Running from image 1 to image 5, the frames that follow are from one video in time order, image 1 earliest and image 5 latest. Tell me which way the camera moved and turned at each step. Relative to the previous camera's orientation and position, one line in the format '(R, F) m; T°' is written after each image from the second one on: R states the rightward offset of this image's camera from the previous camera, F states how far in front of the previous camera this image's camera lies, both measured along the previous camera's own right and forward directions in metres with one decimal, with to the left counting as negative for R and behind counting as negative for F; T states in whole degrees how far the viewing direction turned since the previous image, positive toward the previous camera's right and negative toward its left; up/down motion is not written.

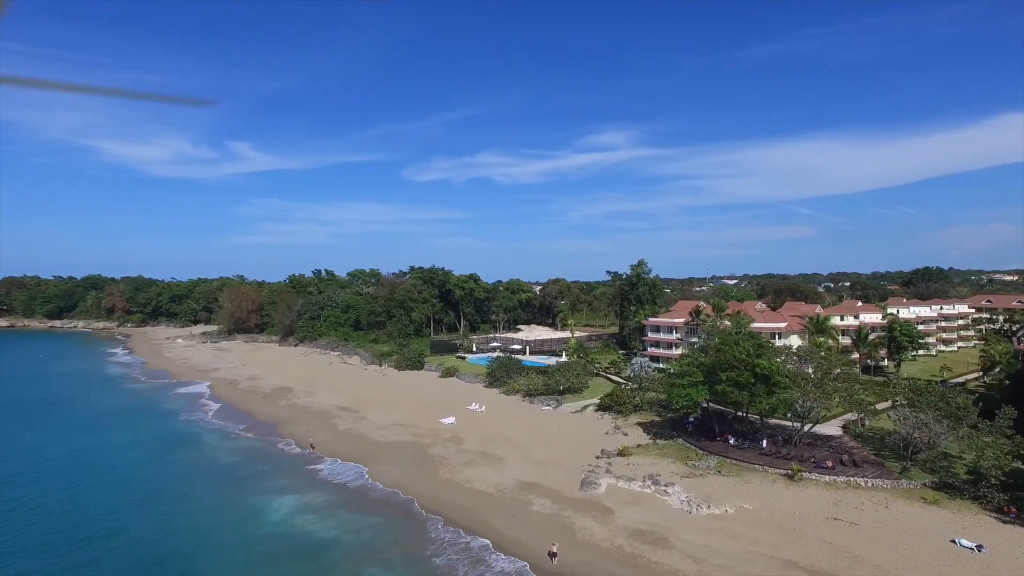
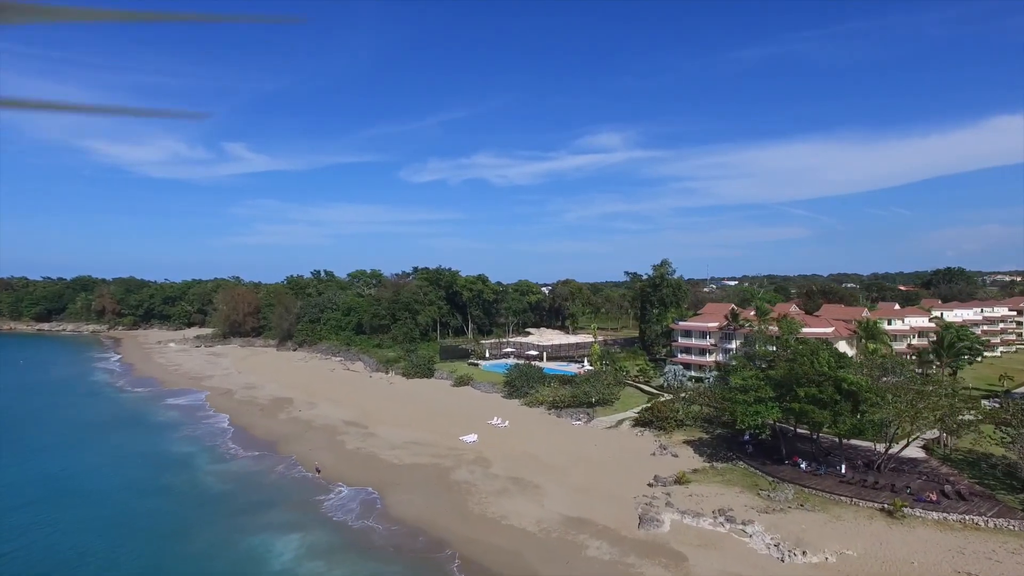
(-2.1, +4.2) m; 0°
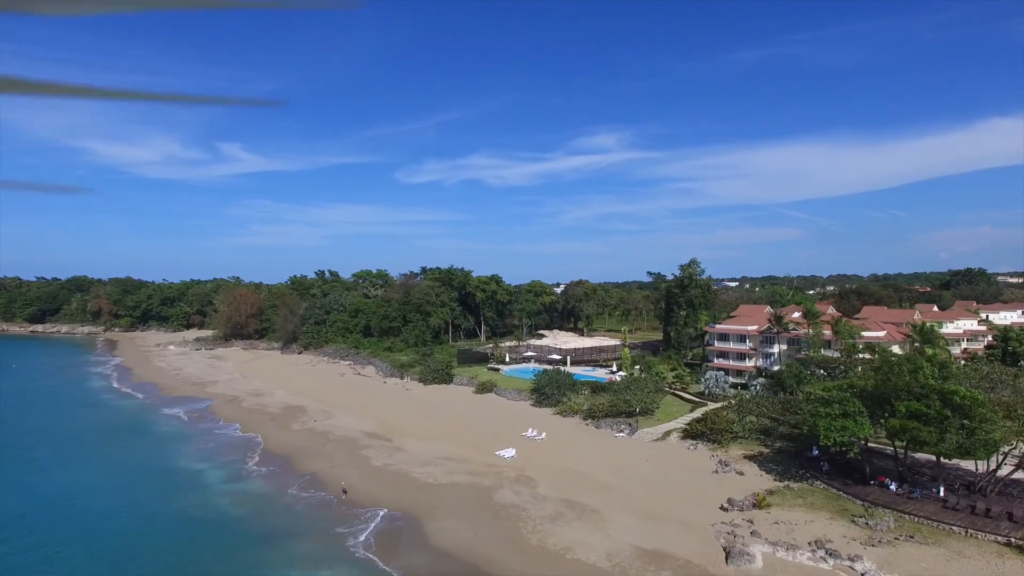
(-2.6, +3.0) m; 0°
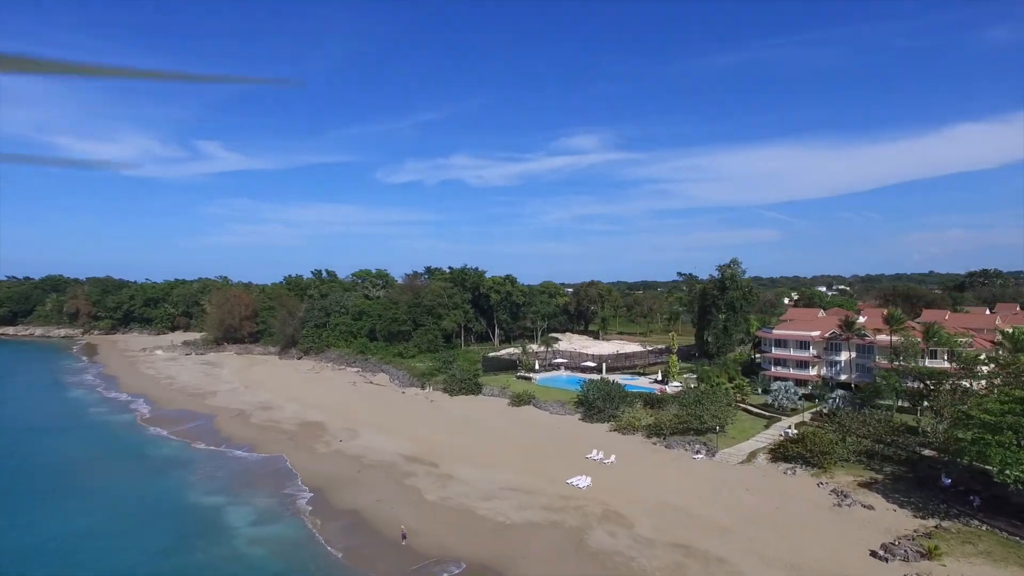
(-4.5, +4.7) m; +2°
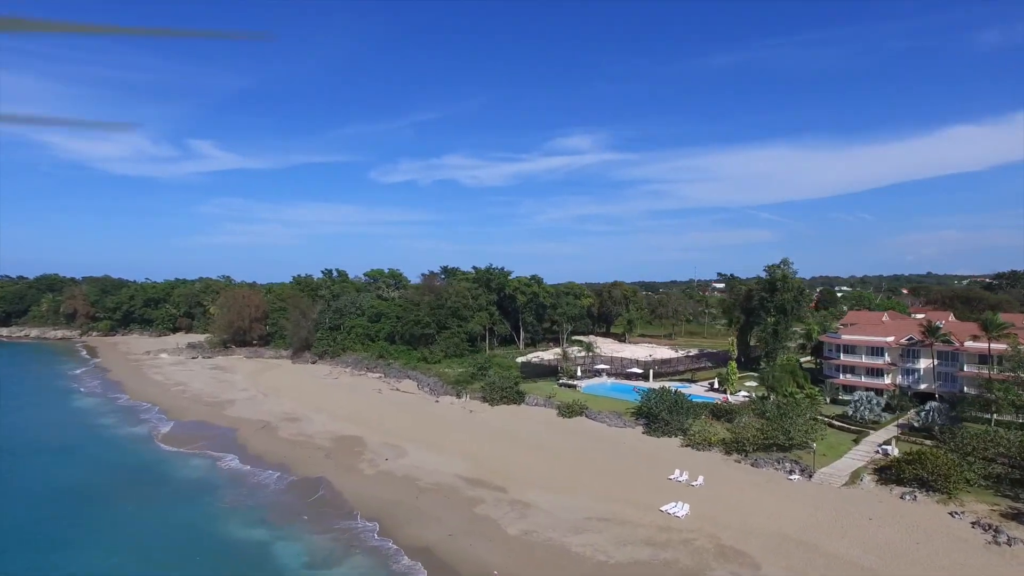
(-4.0, +3.5) m; +1°
